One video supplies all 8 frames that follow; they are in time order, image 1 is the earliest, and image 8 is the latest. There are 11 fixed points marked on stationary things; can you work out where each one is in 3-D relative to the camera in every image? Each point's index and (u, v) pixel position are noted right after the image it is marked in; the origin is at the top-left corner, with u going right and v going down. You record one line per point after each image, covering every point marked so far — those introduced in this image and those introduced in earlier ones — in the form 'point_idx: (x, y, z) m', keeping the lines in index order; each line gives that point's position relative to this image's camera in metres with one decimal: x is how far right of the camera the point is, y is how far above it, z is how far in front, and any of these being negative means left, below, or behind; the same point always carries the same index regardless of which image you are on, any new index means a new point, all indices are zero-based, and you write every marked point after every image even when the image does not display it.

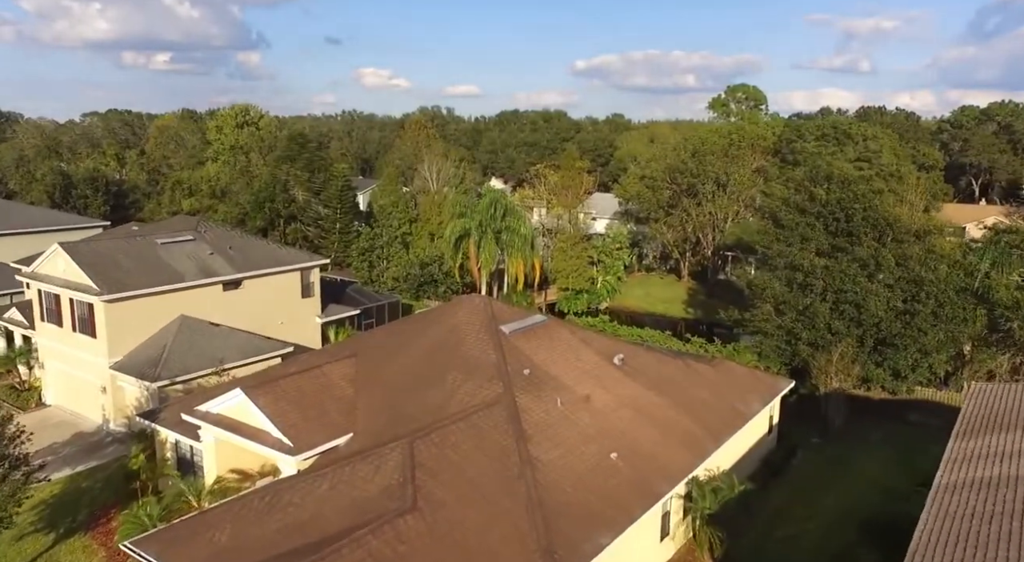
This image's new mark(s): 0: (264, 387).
0: (-5.0, -2.1, +14.6) m
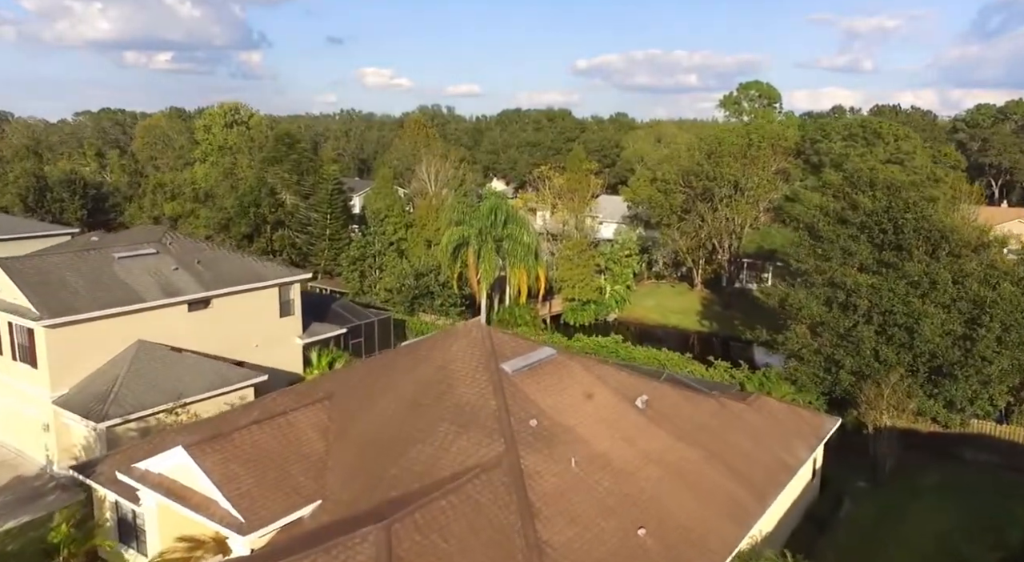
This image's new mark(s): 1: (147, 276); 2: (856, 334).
0: (-4.9, -2.7, +12.0) m
1: (-10.1, +0.1, +20.0) m
2: (+9.1, -1.4, +19.1) m
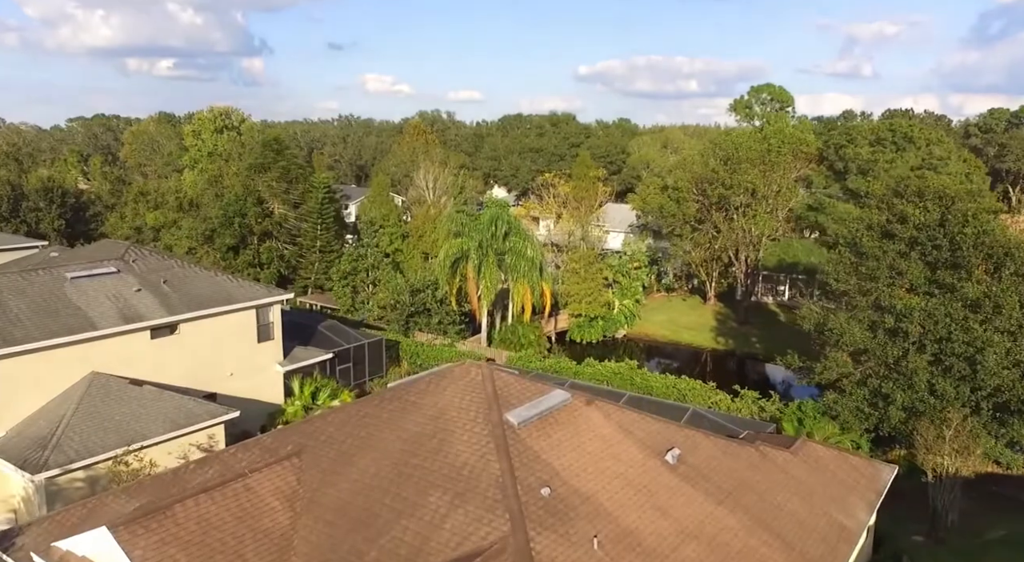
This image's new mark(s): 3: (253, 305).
0: (-4.8, -3.2, +9.7) m
1: (-10.0, -0.4, +17.7) m
2: (+9.2, -1.9, +16.8) m
3: (-7.1, -0.7, +19.9) m
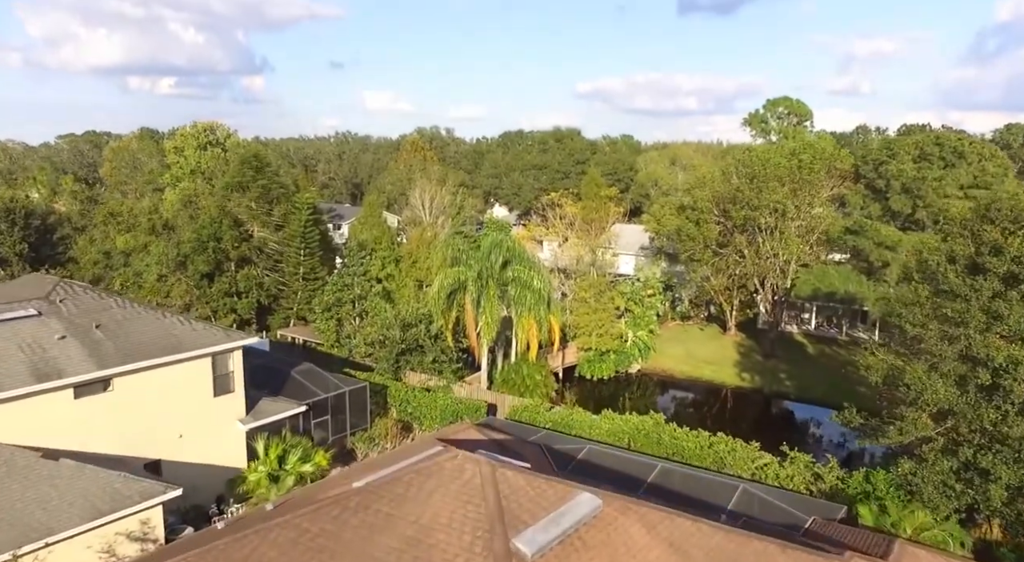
0: (-4.7, -3.9, +6.3) m
1: (-9.8, -1.4, +14.4) m
2: (+9.3, -2.8, +13.5) m
3: (-7.0, -1.6, +16.6) m
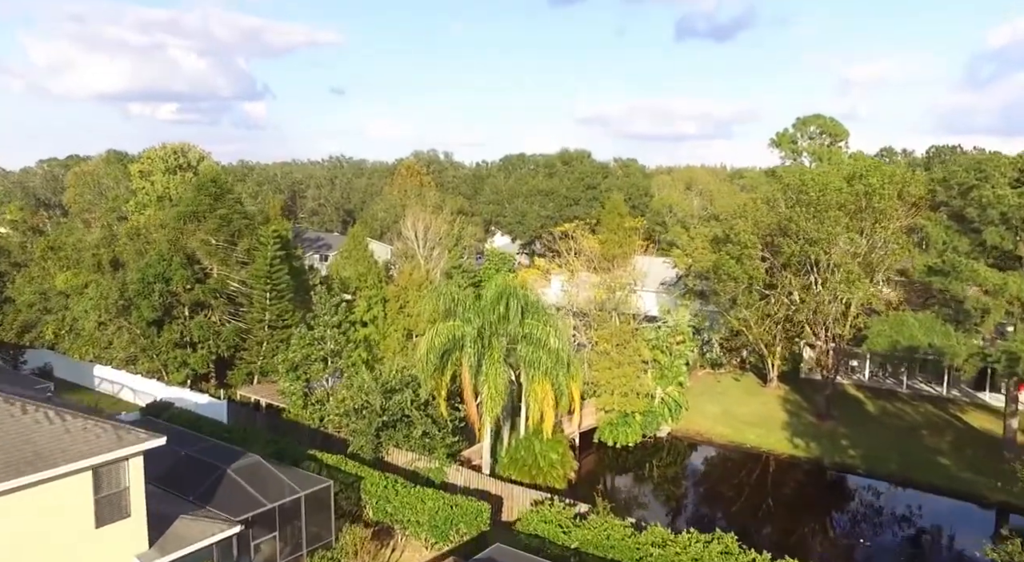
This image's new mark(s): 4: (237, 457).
0: (-4.4, -4.8, +1.0) m
1: (-9.6, -2.6, +9.2) m
2: (+9.6, -4.0, +8.2) m
3: (-6.7, -2.9, +11.4) m
4: (-6.1, -3.9, +16.1) m
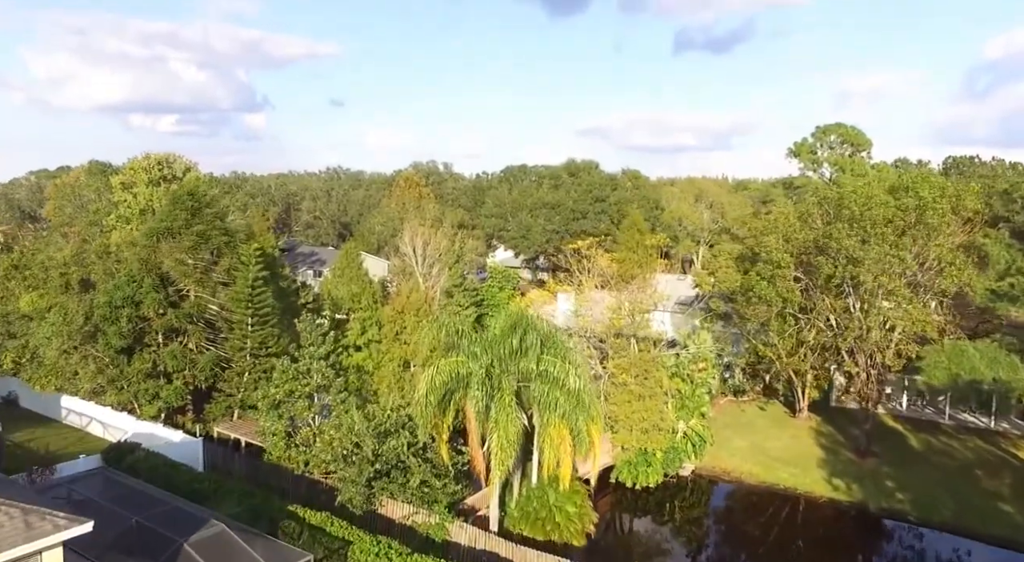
0: (-4.1, -5.2, -1.7) m
1: (-9.3, -3.1, +6.5) m
2: (+9.9, -4.5, +5.6) m
3: (-6.4, -3.5, +8.7) m
4: (-5.8, -4.5, +13.4) m
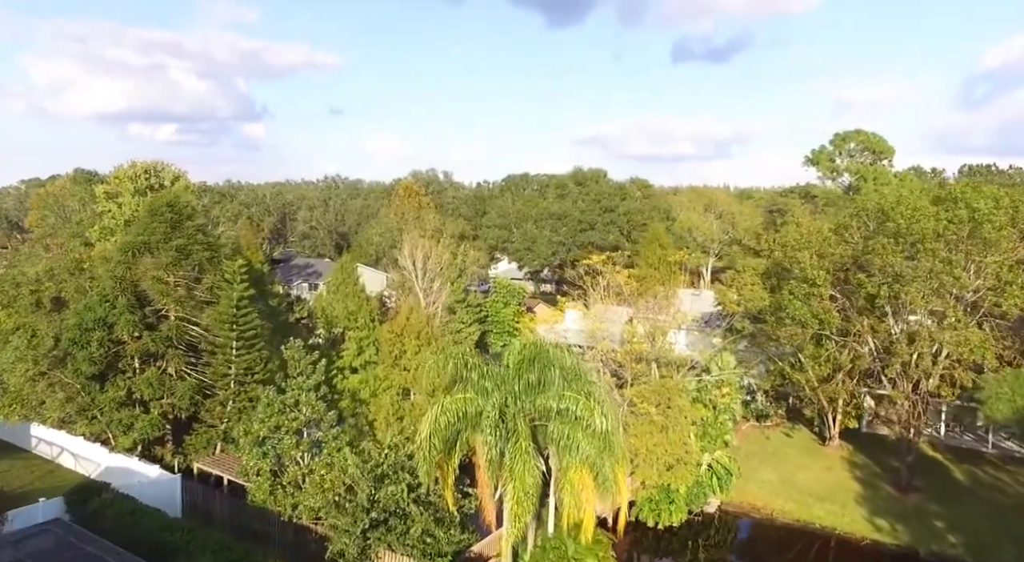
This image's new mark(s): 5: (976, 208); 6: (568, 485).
0: (-3.8, -5.5, -3.8) m
1: (-8.9, -3.5, +4.4) m
2: (+10.2, -4.8, +3.4) m
3: (-6.1, -3.9, +6.6) m
4: (-5.5, -5.0, +11.2) m
5: (+12.7, +2.0, +19.9) m
6: (+1.2, -4.2, +14.9) m
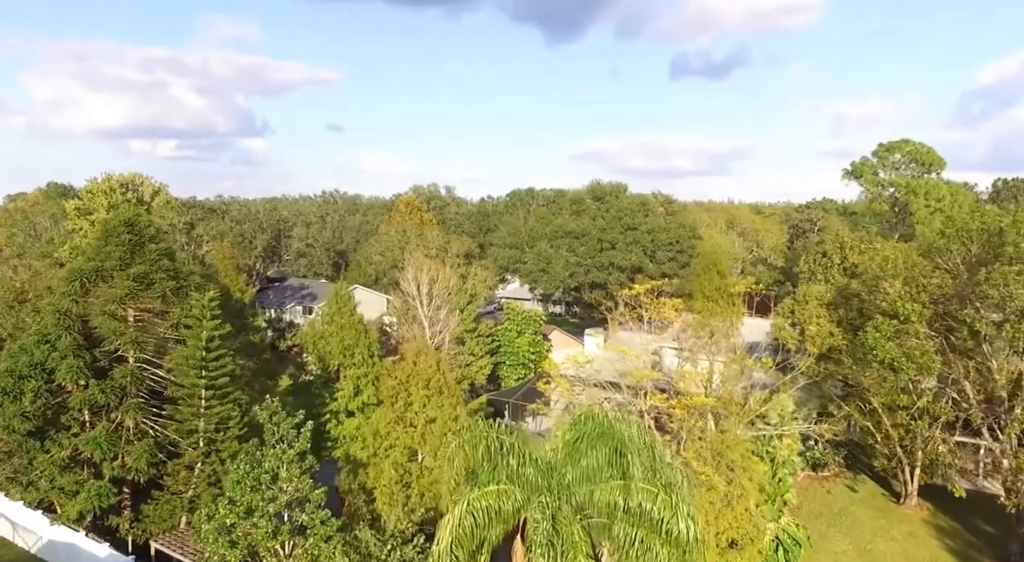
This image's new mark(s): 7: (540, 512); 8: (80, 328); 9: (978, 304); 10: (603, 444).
0: (-3.0, -5.8, -7.8) m
1: (-8.2, -4.0, +0.4) m
2: (+11.0, -5.3, -0.5) m
3: (-5.3, -4.4, +2.6) m
4: (-4.7, -5.6, +7.3) m
5: (+13.4, +1.2, +16.1) m
6: (+1.9, -5.0, +11.0) m
7: (+0.4, -3.3, +10.6) m
8: (-10.8, -1.2, +18.1) m
9: (+11.1, -0.6, +17.5) m
10: (+1.3, -2.4, +10.9) m
